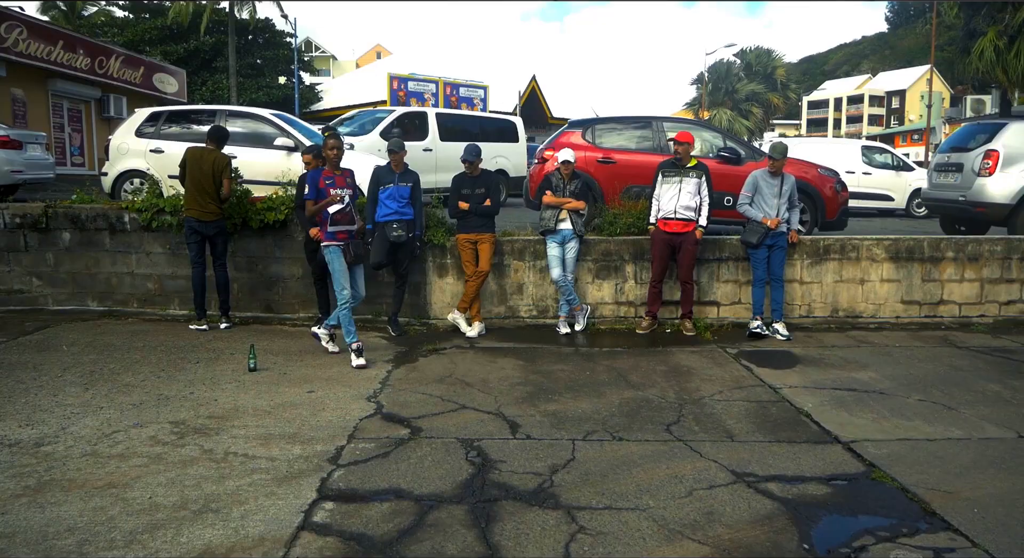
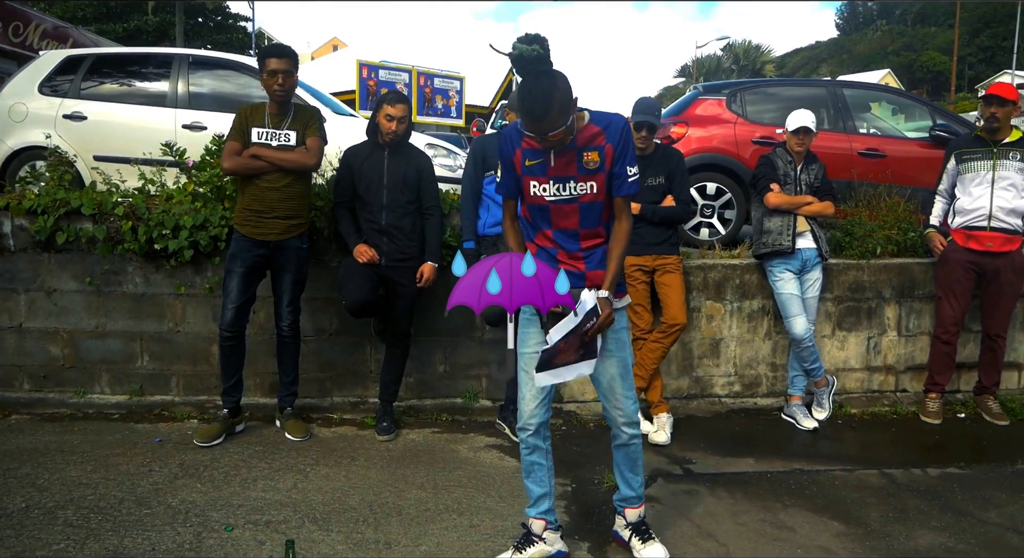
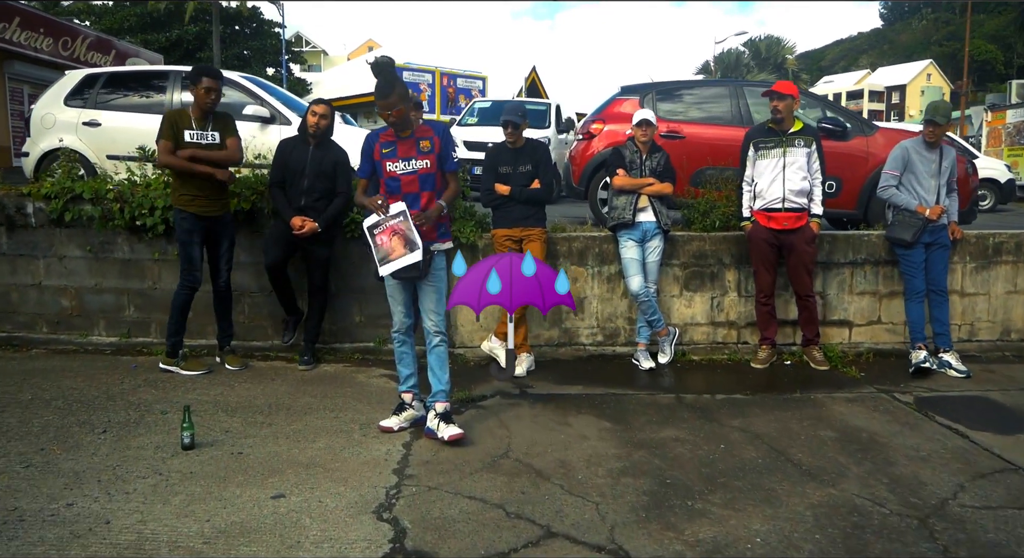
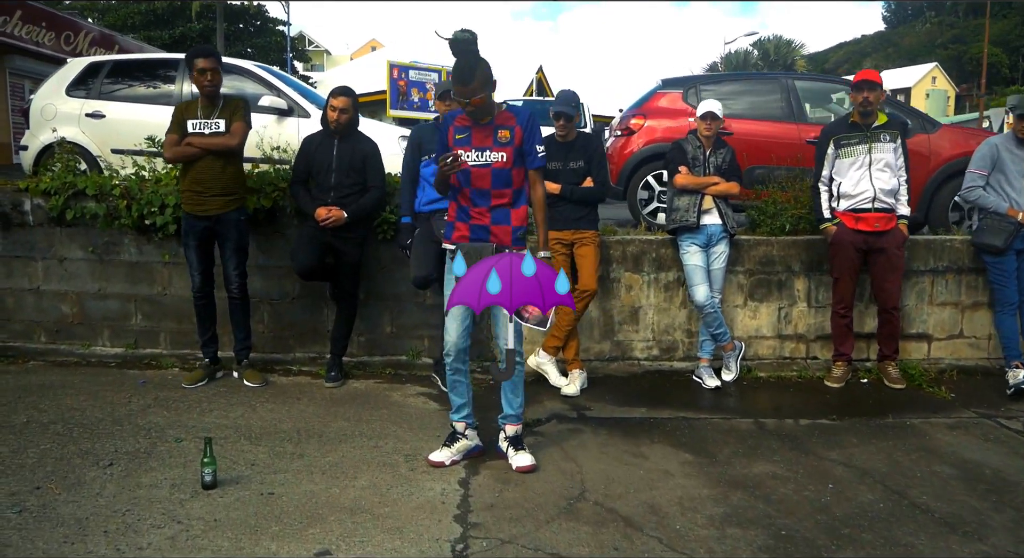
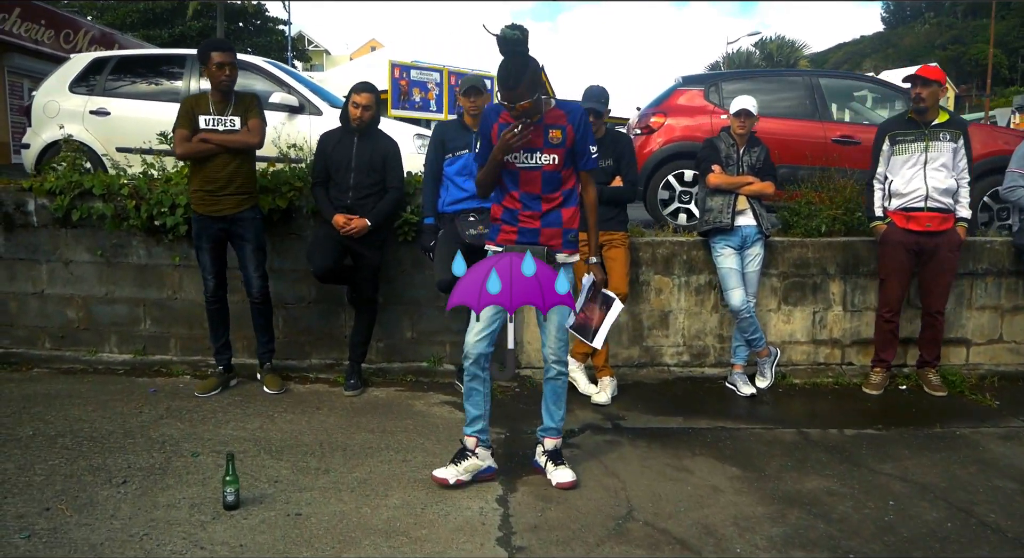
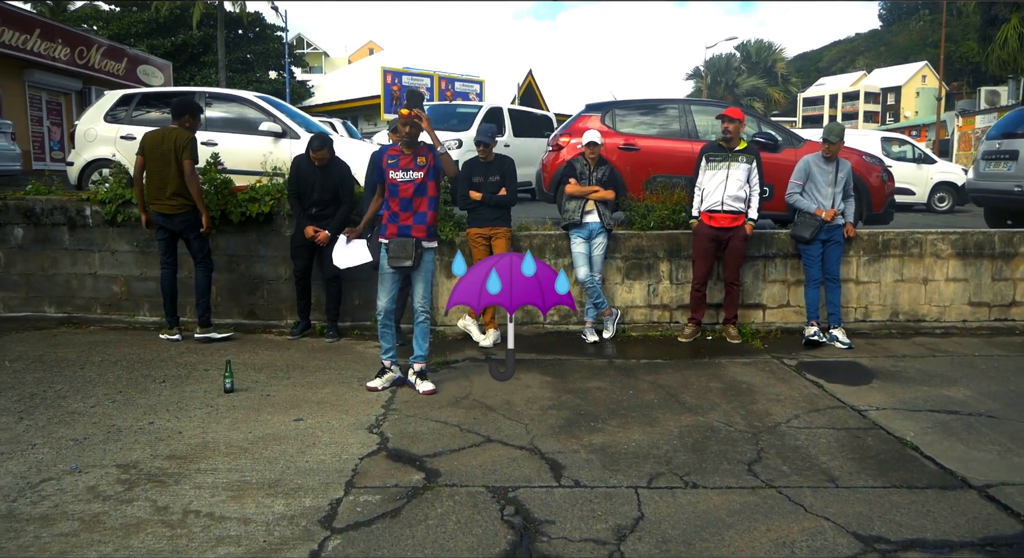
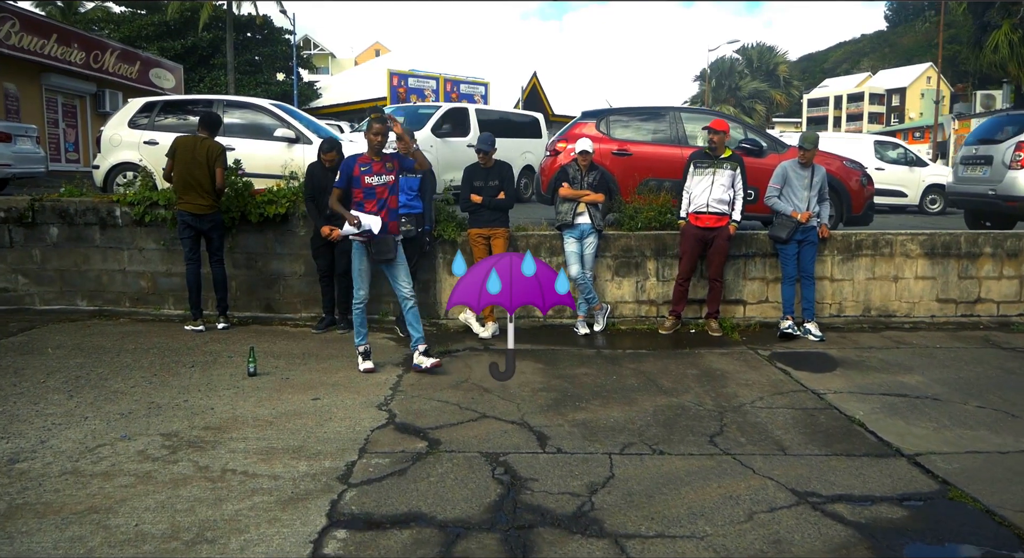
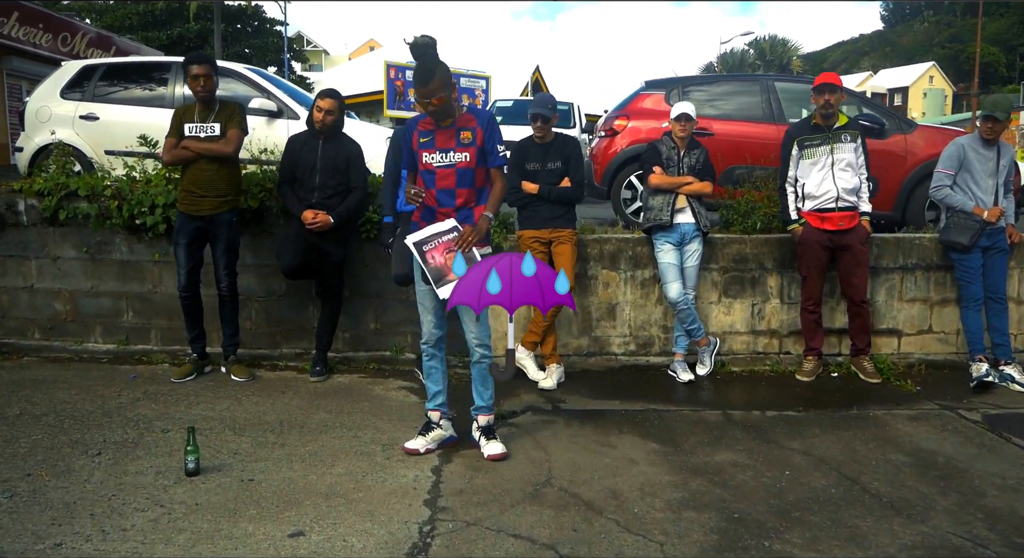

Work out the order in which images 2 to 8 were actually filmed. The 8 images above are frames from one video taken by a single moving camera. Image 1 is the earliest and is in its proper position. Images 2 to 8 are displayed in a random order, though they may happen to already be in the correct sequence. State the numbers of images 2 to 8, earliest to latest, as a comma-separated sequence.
7, 6, 3, 8, 4, 5, 2
